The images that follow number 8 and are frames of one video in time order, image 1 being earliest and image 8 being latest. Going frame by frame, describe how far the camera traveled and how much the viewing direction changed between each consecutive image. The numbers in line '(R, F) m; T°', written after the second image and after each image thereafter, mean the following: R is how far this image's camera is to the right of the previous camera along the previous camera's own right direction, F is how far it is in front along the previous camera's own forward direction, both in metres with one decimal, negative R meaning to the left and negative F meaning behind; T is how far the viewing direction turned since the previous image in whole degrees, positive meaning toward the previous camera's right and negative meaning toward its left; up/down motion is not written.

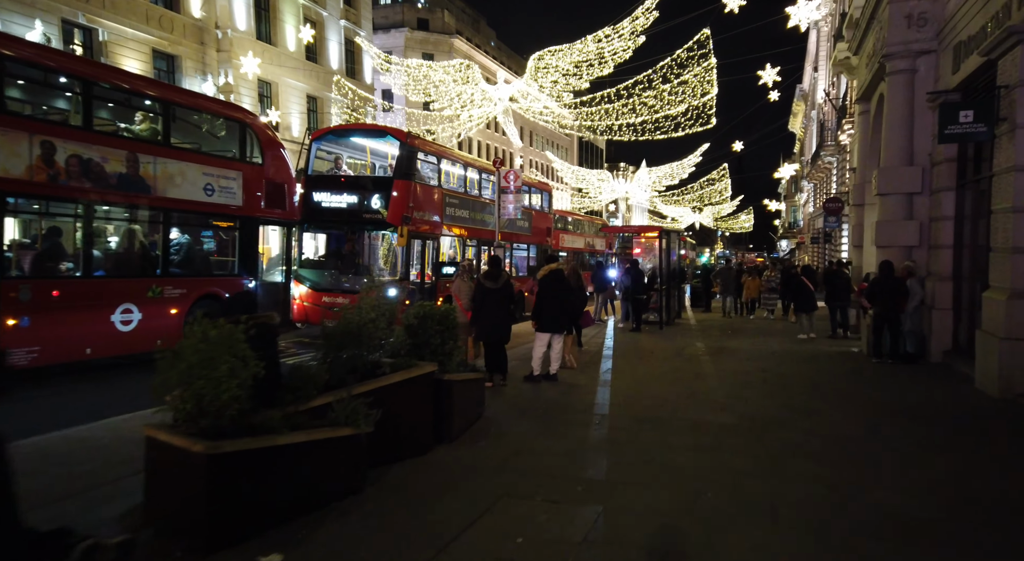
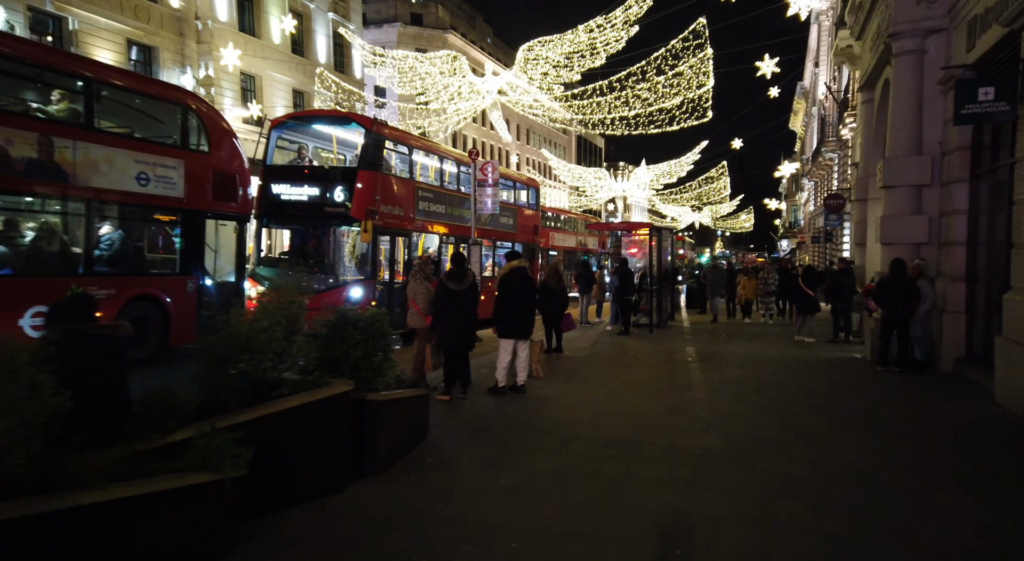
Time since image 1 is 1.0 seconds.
(+0.5, +1.1) m; 0°
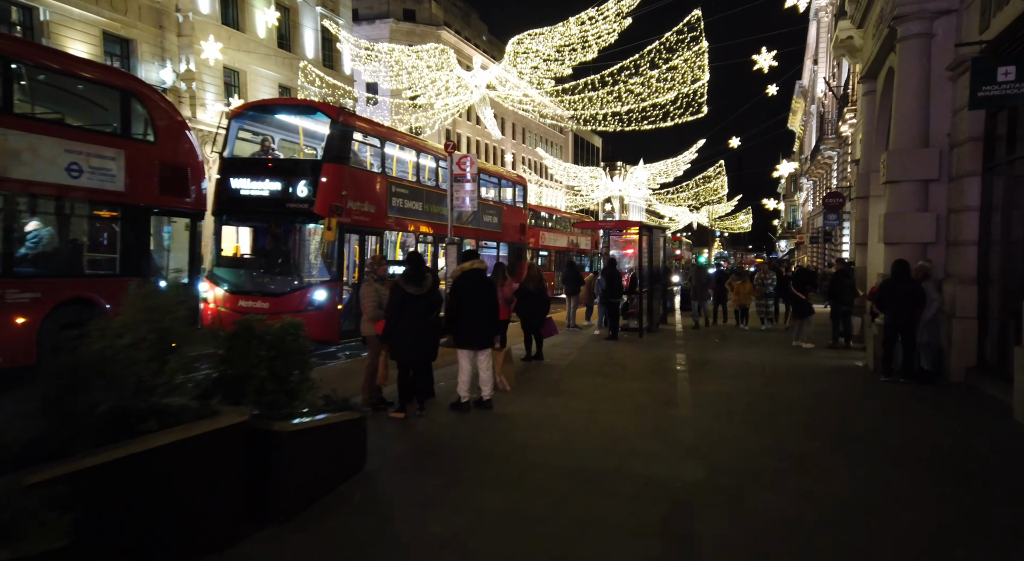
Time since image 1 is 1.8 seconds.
(+0.4, +0.9) m; 0°
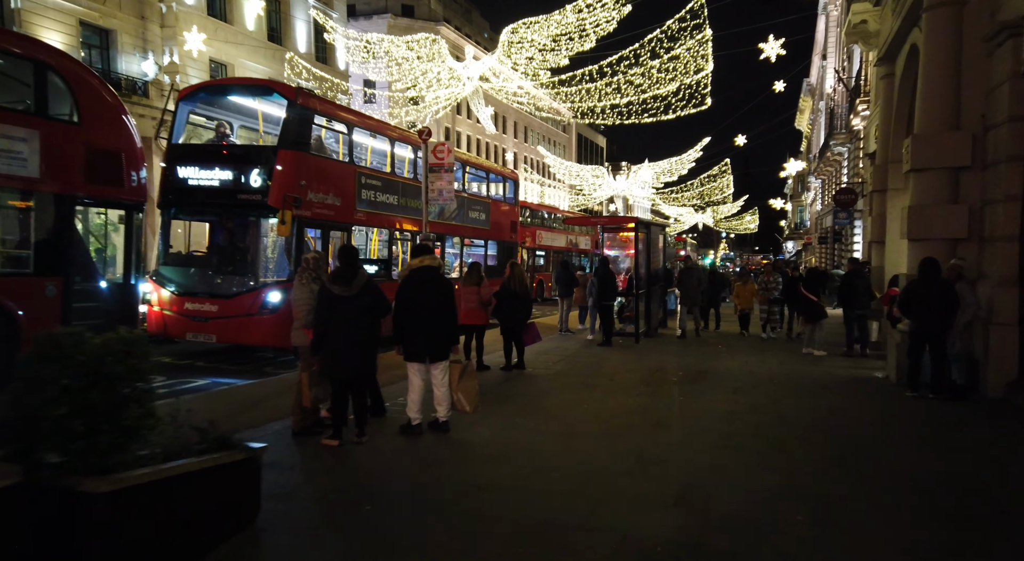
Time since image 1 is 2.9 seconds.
(+0.4, +1.3) m; 0°
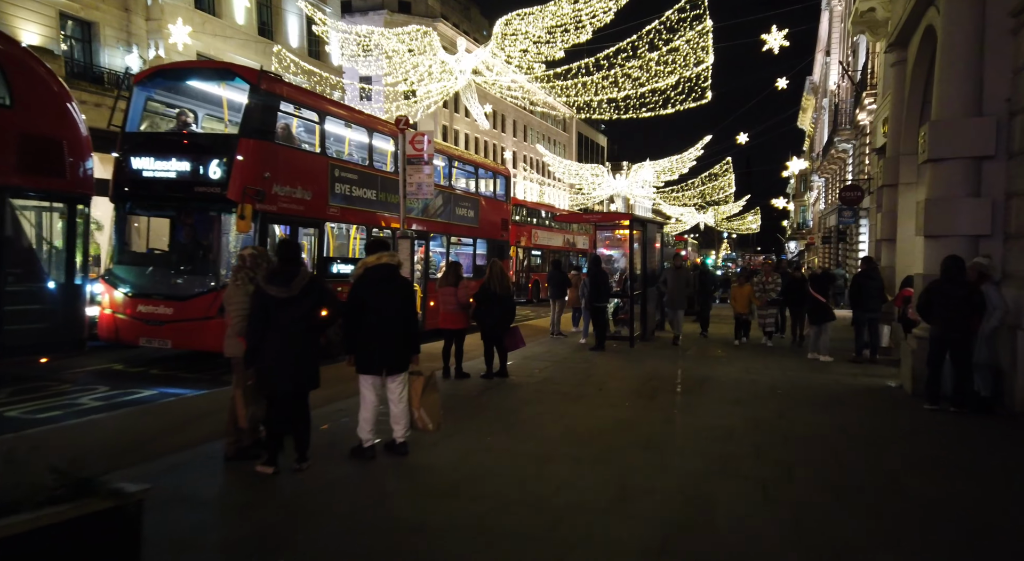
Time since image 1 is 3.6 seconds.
(+0.3, +0.9) m; 0°
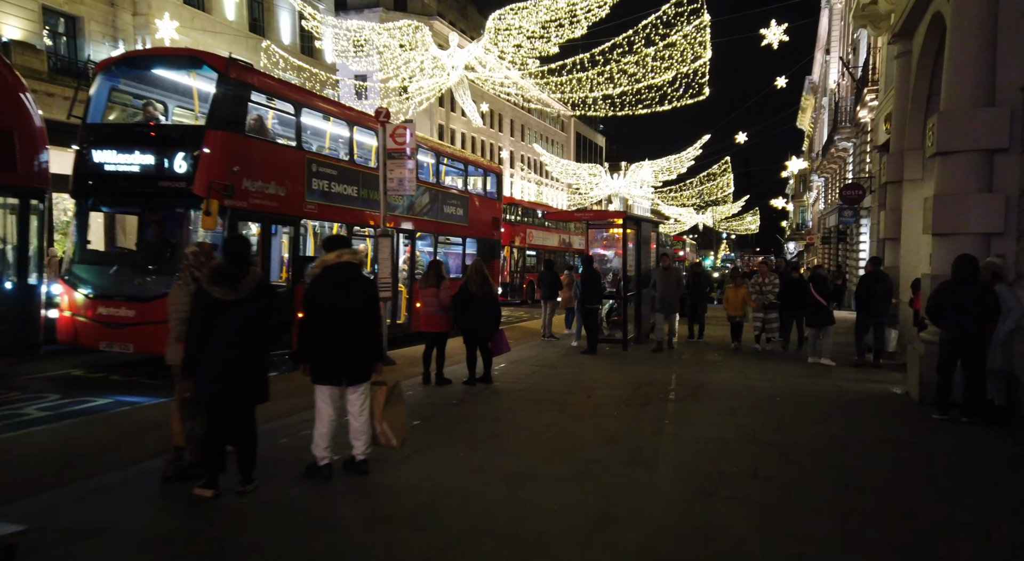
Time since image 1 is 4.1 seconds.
(+0.2, +0.6) m; 0°
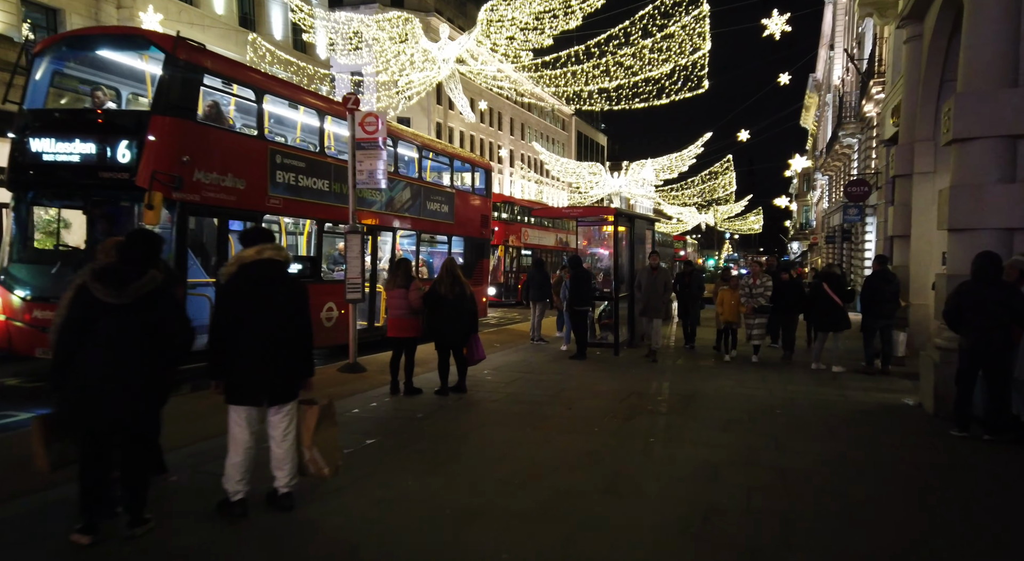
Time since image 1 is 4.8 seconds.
(+0.3, +0.8) m; 0°
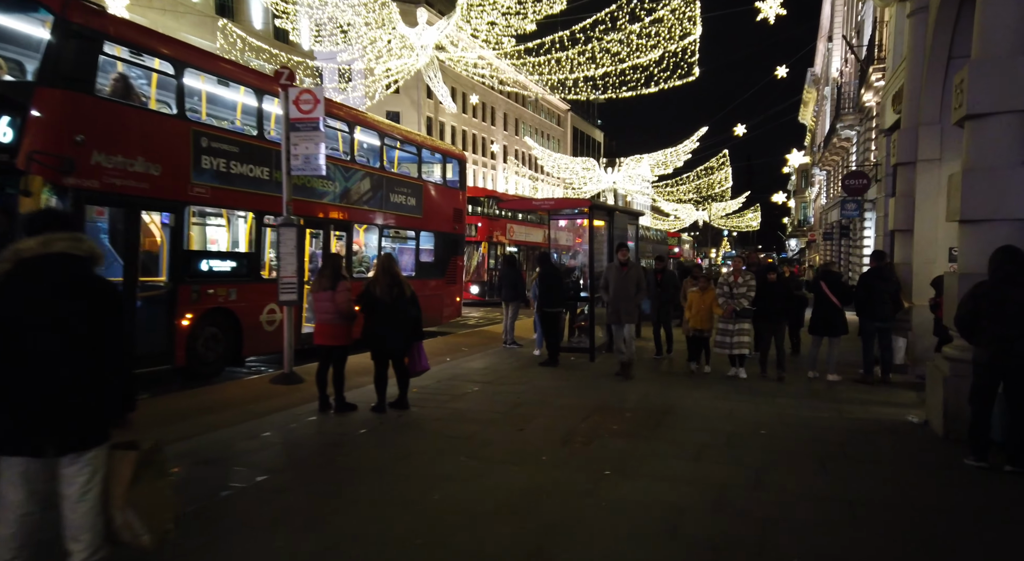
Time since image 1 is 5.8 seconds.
(+0.6, +1.1) m; 0°
